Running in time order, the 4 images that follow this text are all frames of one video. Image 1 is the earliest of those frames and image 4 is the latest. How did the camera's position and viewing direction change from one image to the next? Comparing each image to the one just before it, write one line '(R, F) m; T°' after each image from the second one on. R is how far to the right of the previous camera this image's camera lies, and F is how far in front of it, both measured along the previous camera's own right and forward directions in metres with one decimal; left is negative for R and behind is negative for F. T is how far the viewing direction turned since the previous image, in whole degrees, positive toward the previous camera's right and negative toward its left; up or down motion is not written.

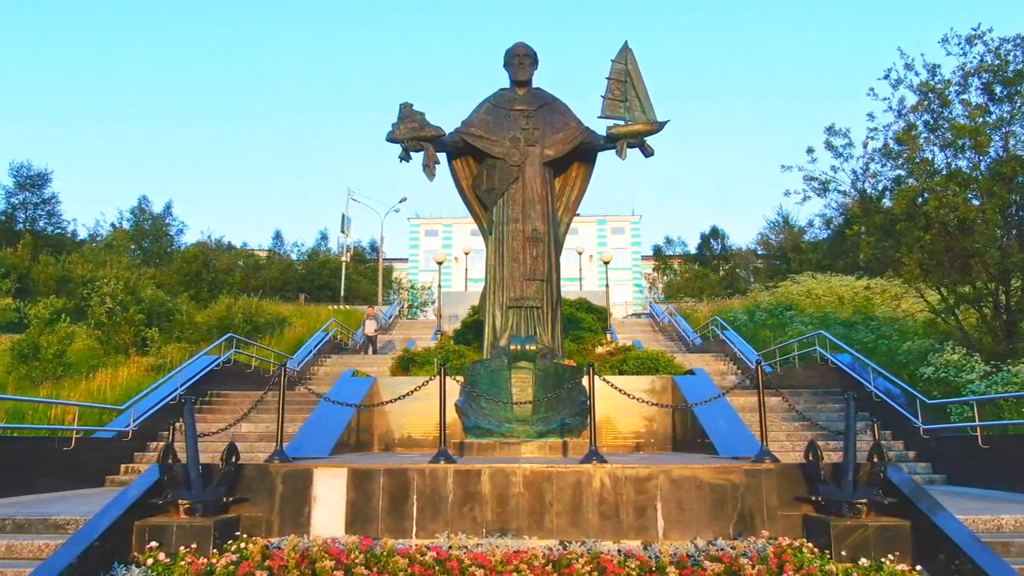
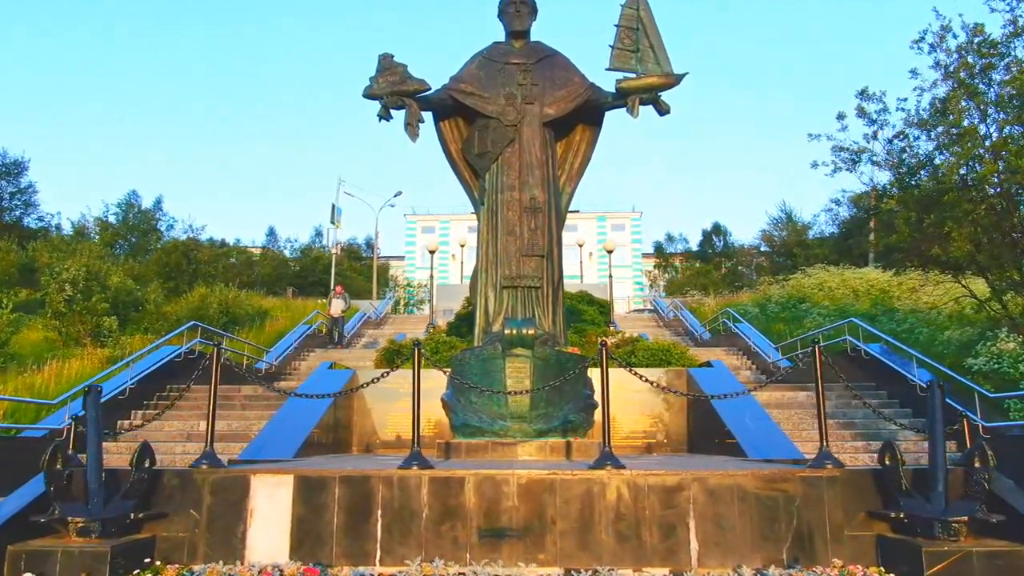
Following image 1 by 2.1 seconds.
(0.0, +1.5) m; 0°
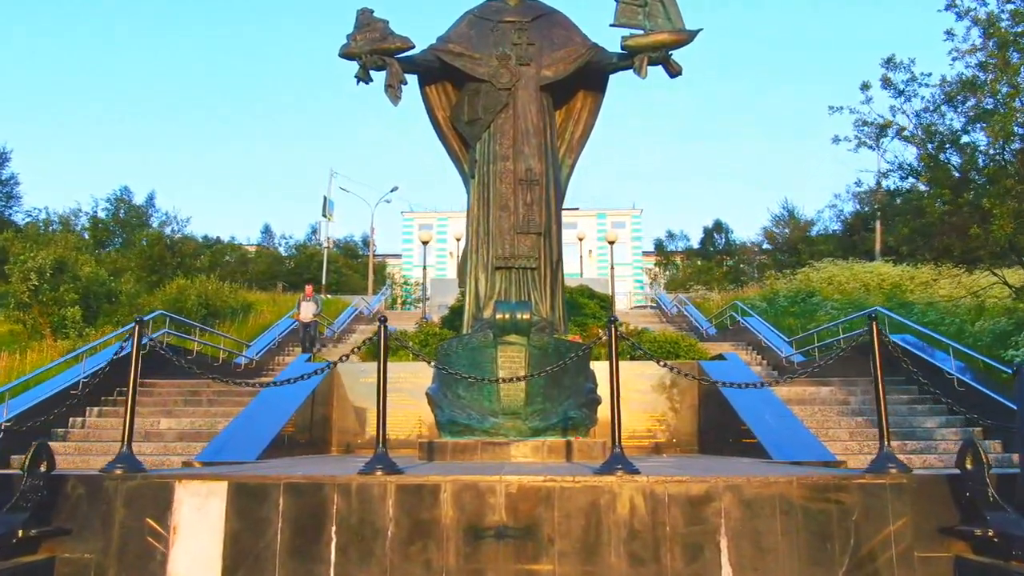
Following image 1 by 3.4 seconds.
(+0.1, +1.1) m; 0°
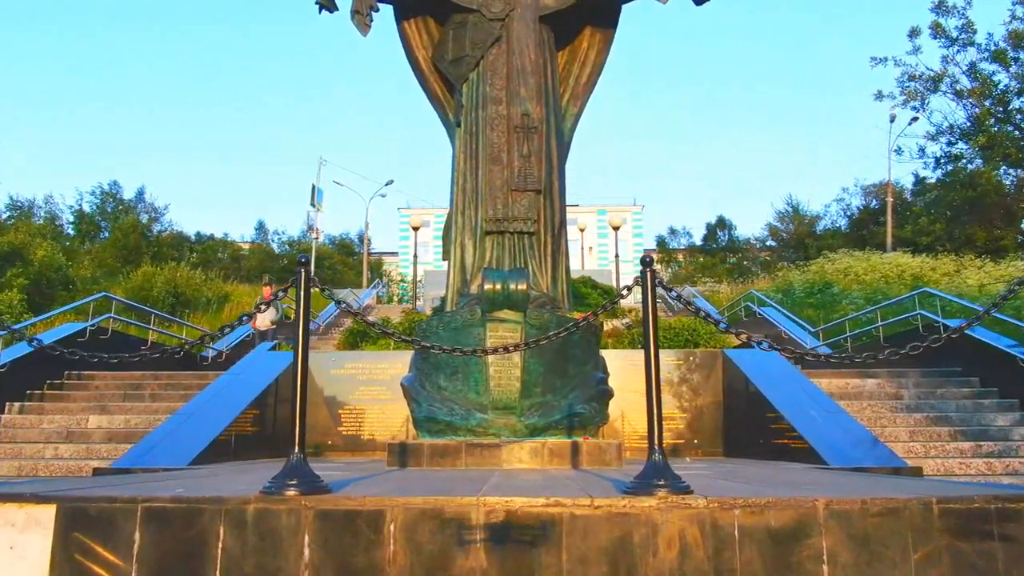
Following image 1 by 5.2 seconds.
(+0.1, +1.5) m; 0°
